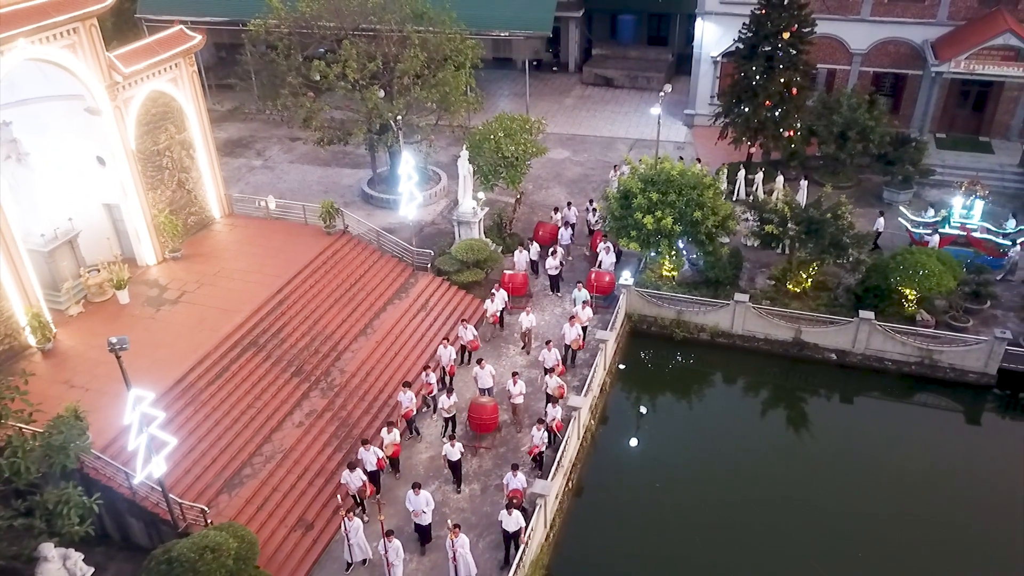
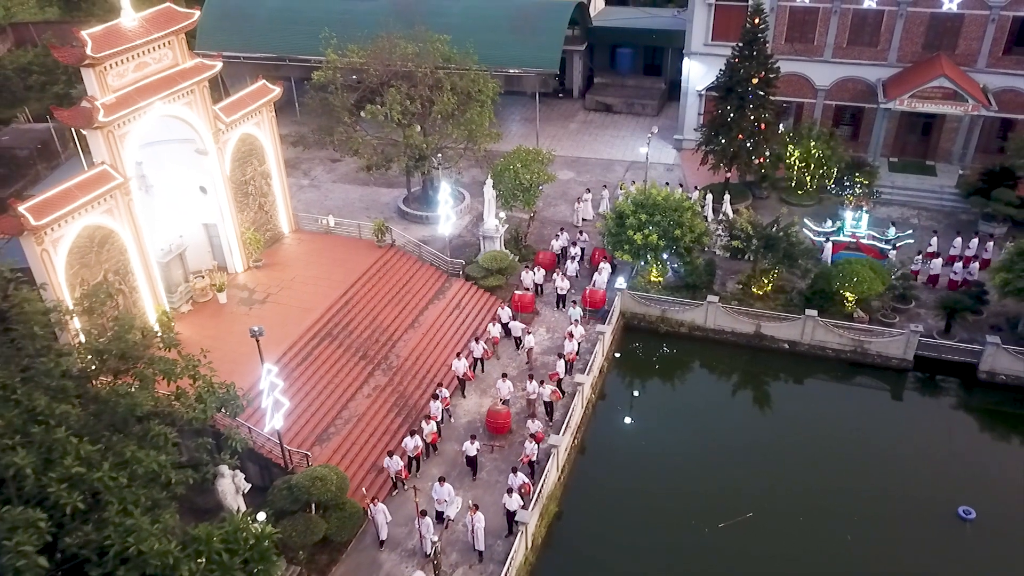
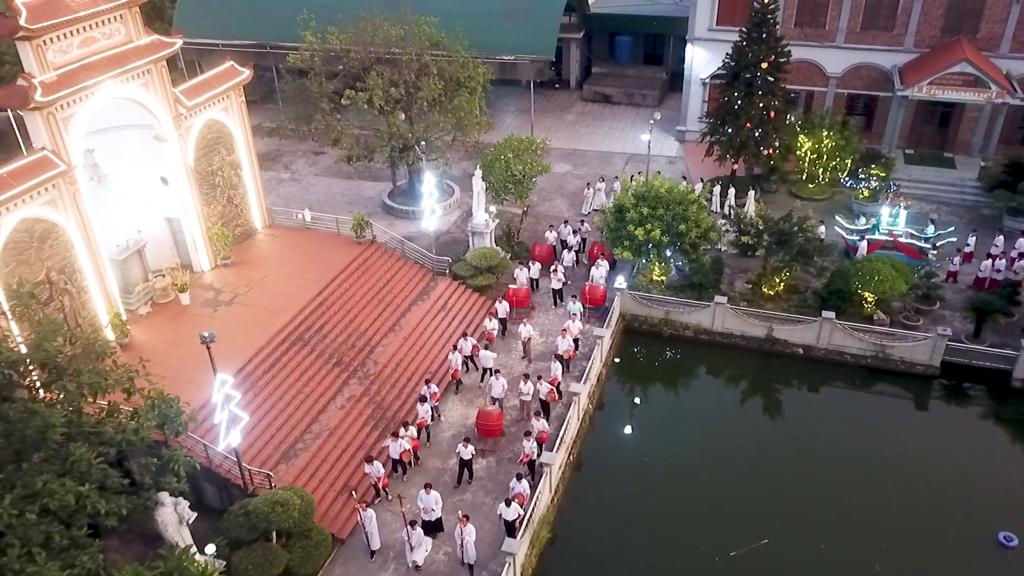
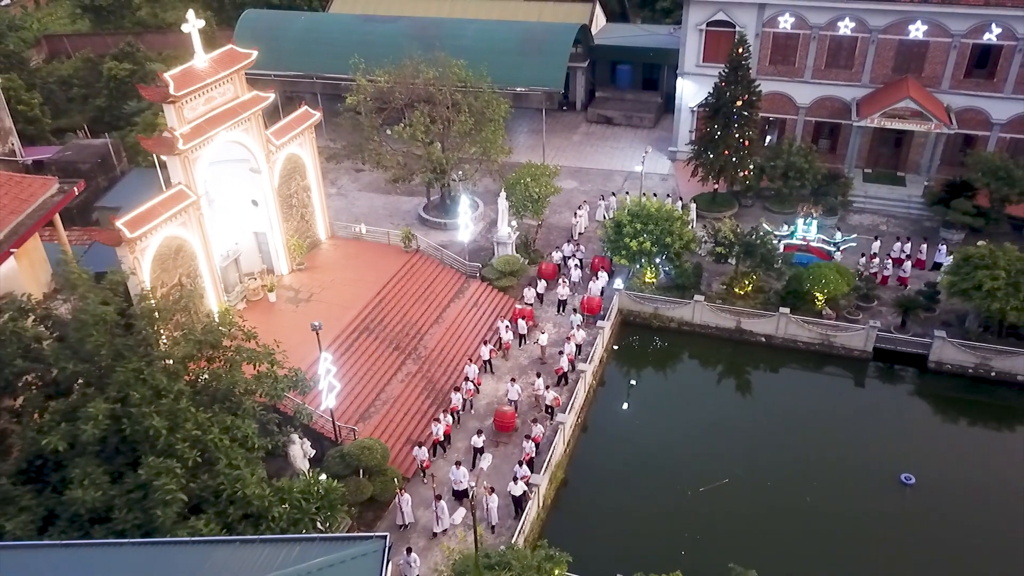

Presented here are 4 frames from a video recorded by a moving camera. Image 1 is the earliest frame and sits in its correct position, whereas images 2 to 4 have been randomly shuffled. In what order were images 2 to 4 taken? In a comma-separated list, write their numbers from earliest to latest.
3, 2, 4
